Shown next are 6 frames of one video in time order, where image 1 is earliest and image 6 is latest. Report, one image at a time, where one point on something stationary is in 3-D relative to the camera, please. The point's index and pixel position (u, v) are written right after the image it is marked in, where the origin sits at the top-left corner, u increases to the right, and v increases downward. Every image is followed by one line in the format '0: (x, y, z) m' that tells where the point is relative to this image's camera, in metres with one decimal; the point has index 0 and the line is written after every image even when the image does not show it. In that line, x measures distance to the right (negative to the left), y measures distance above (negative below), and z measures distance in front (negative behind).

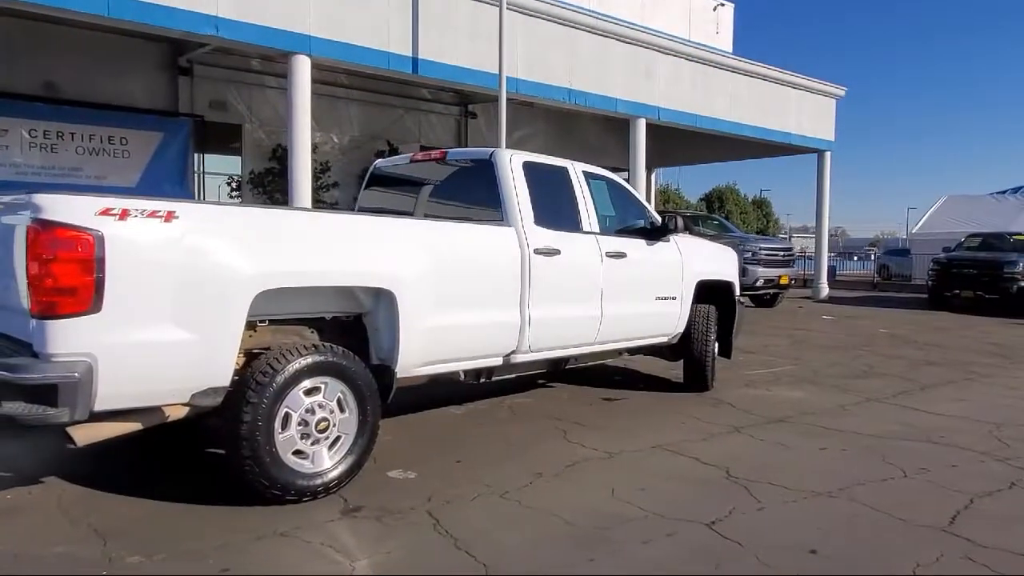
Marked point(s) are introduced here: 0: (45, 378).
0: (-2.0, -0.4, +3.5) m
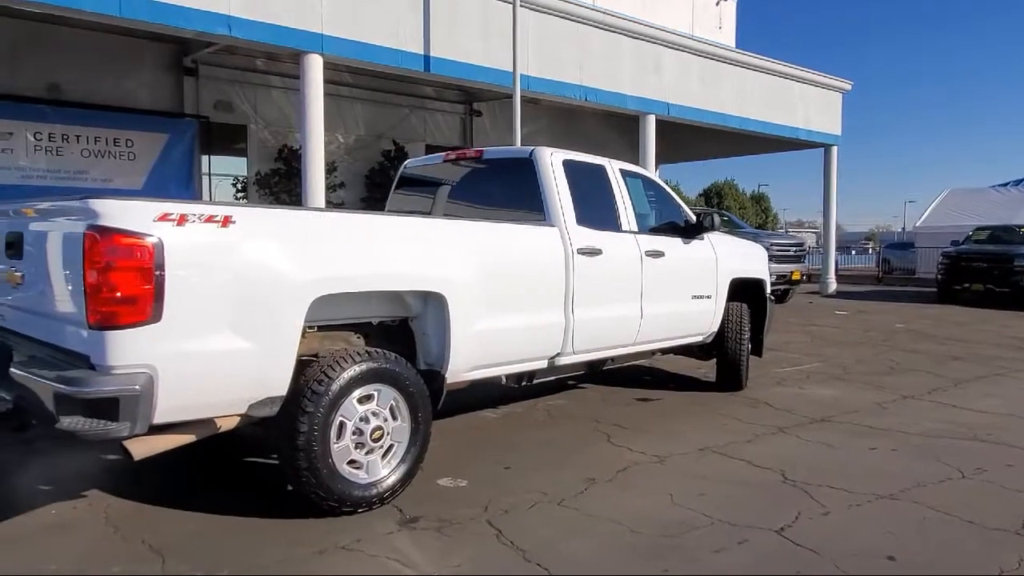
0: (-1.7, -0.4, +3.4) m
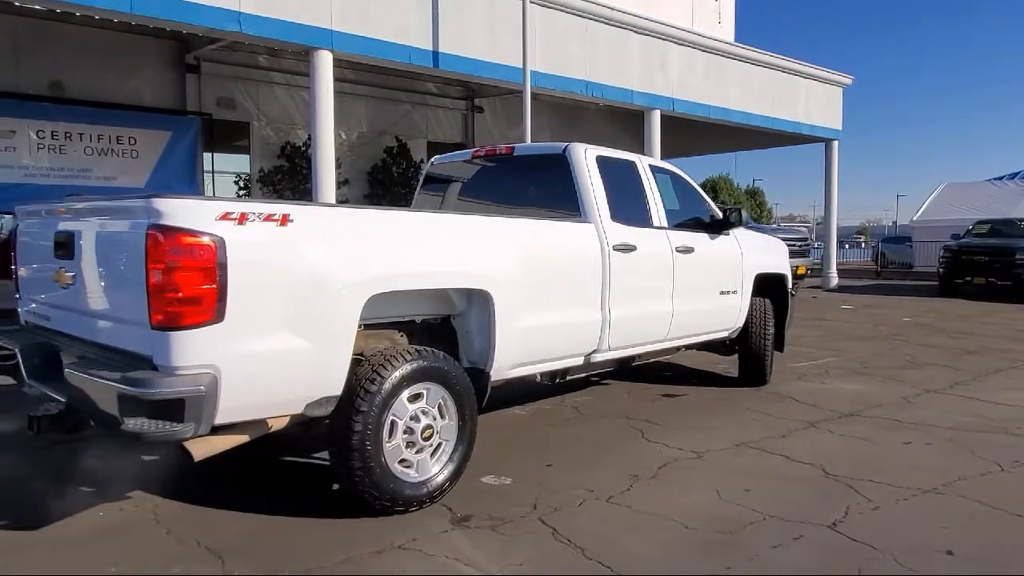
0: (-1.4, -0.4, +3.3) m
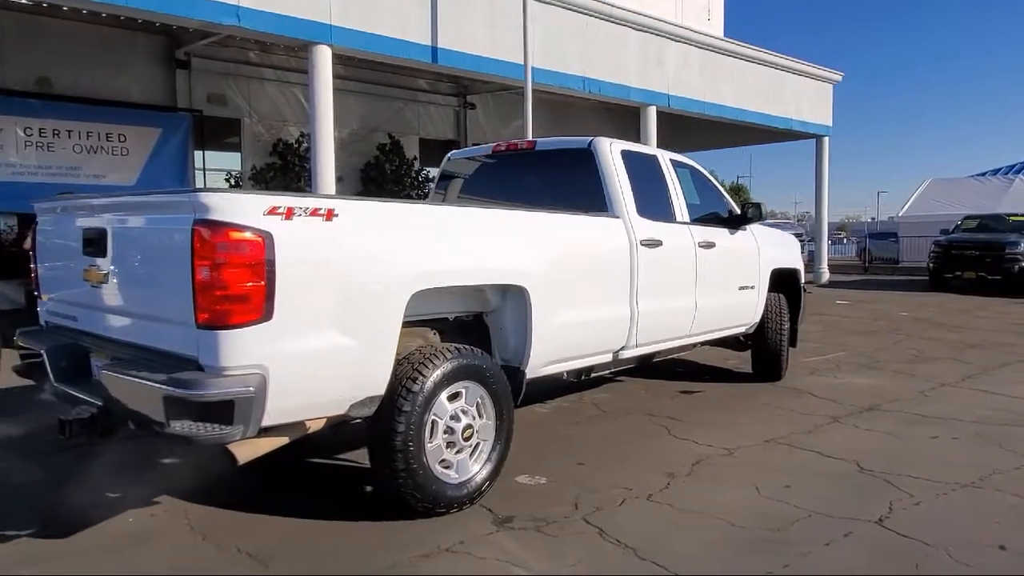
0: (-1.1, -0.4, +3.2) m
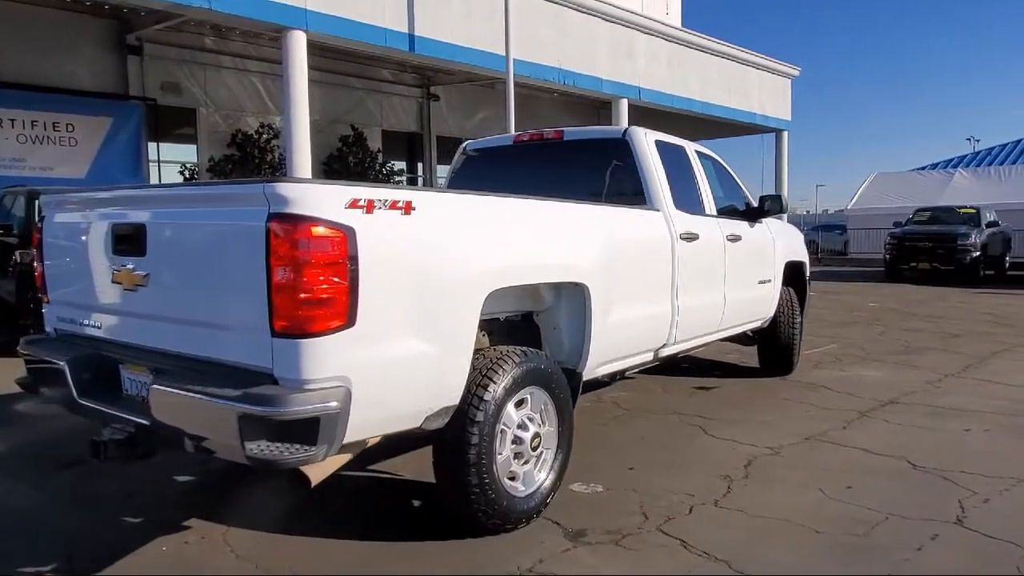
0: (-0.7, -0.4, +2.8) m
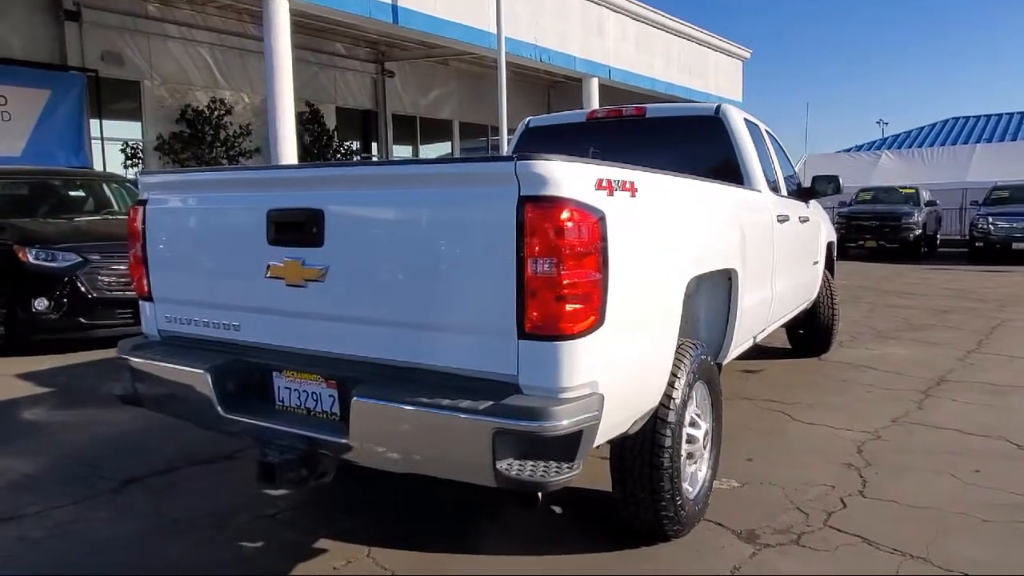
0: (+0.2, -0.4, +2.5) m
